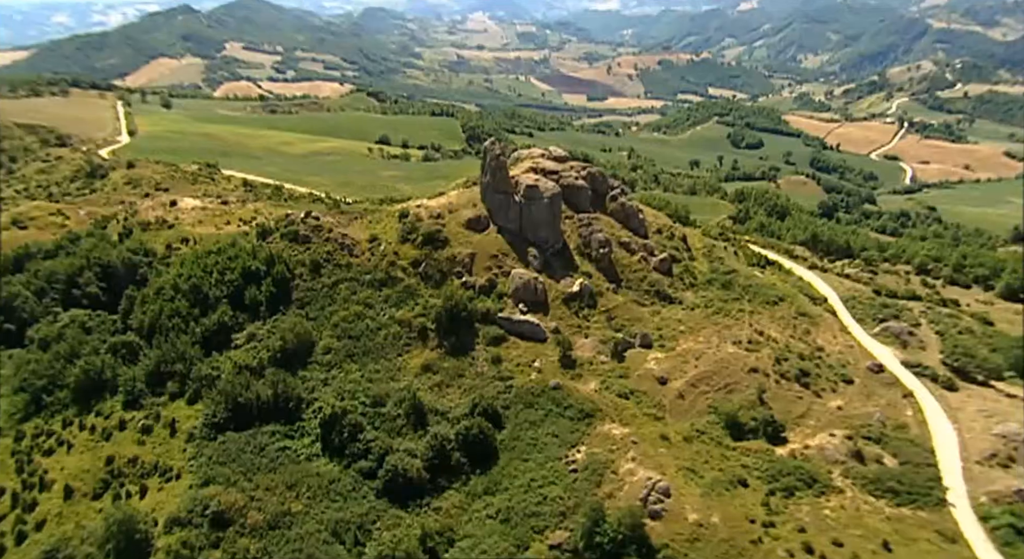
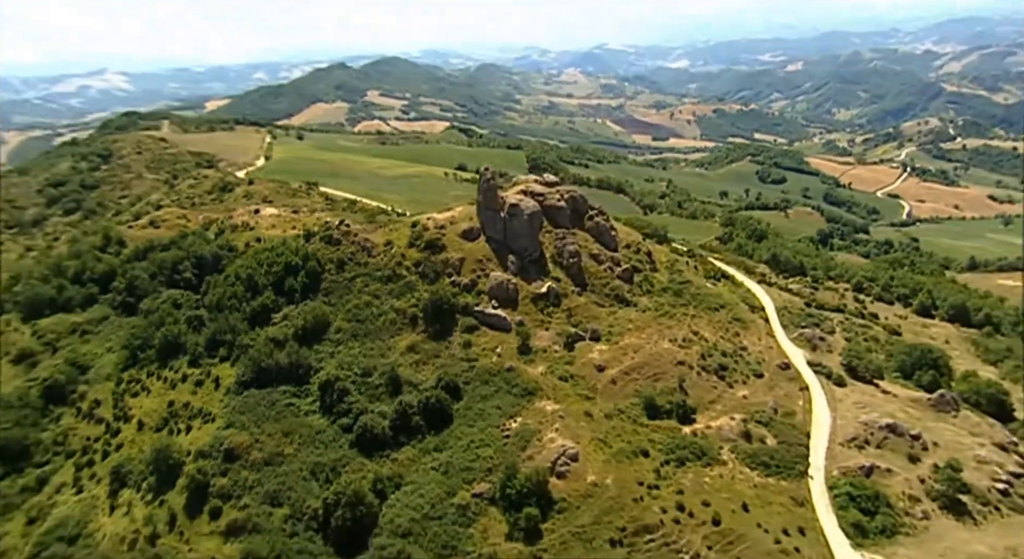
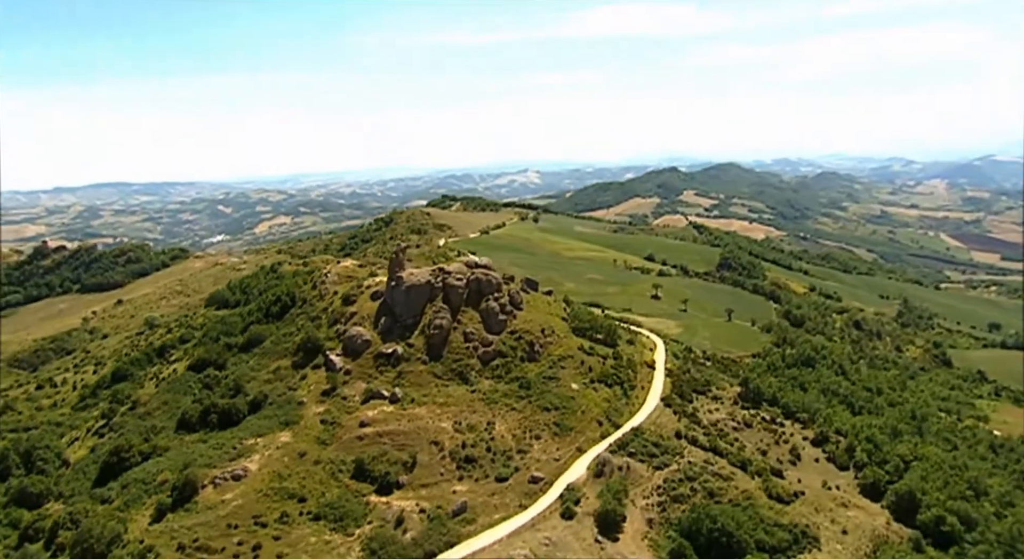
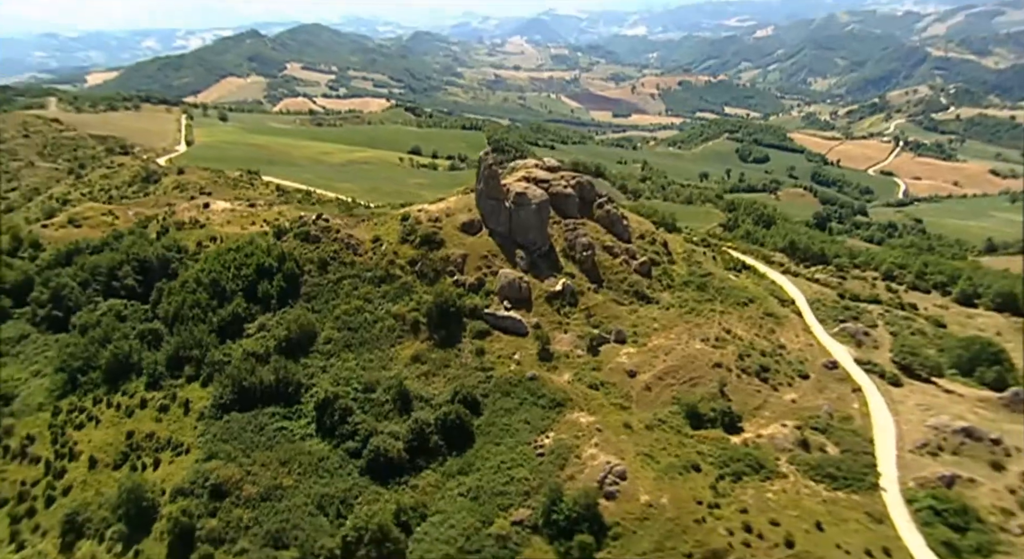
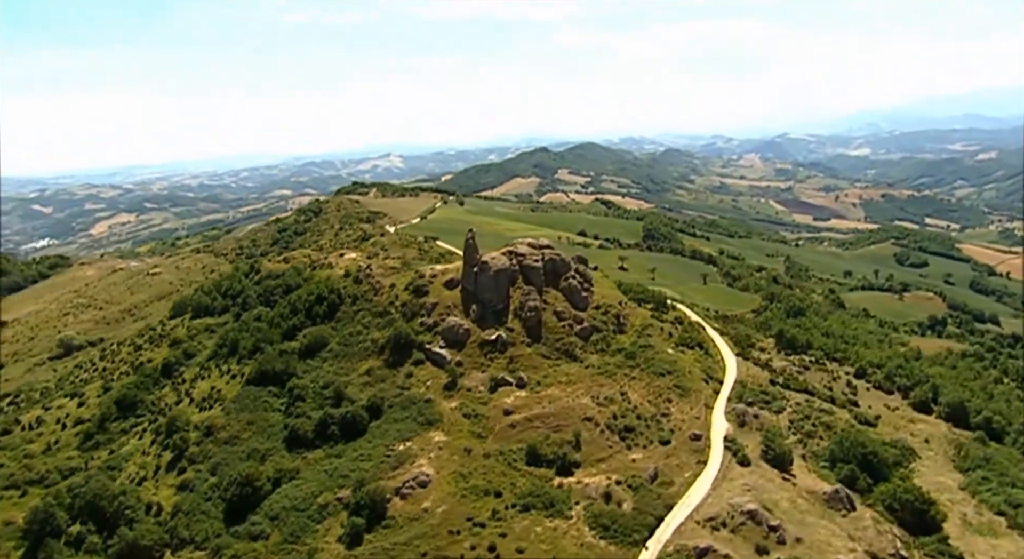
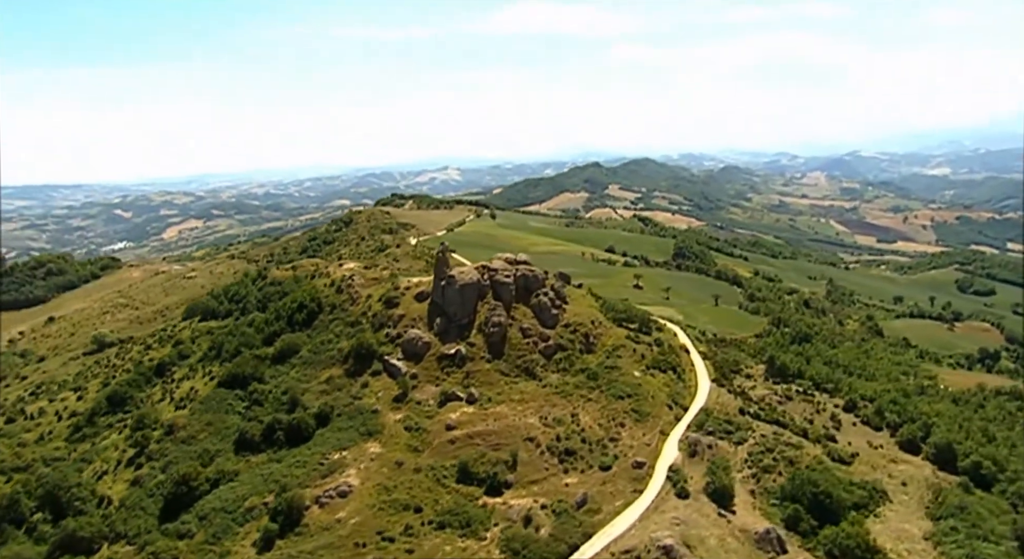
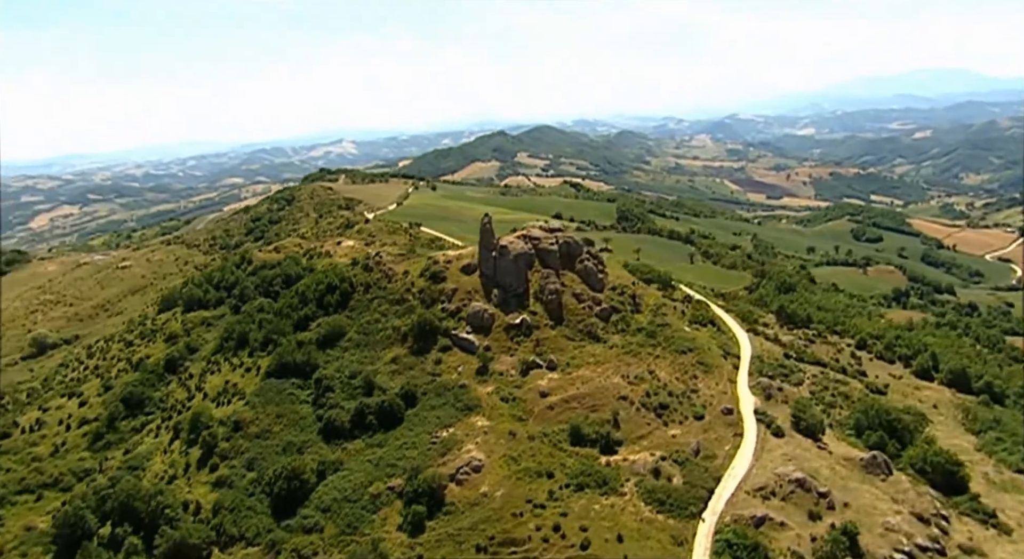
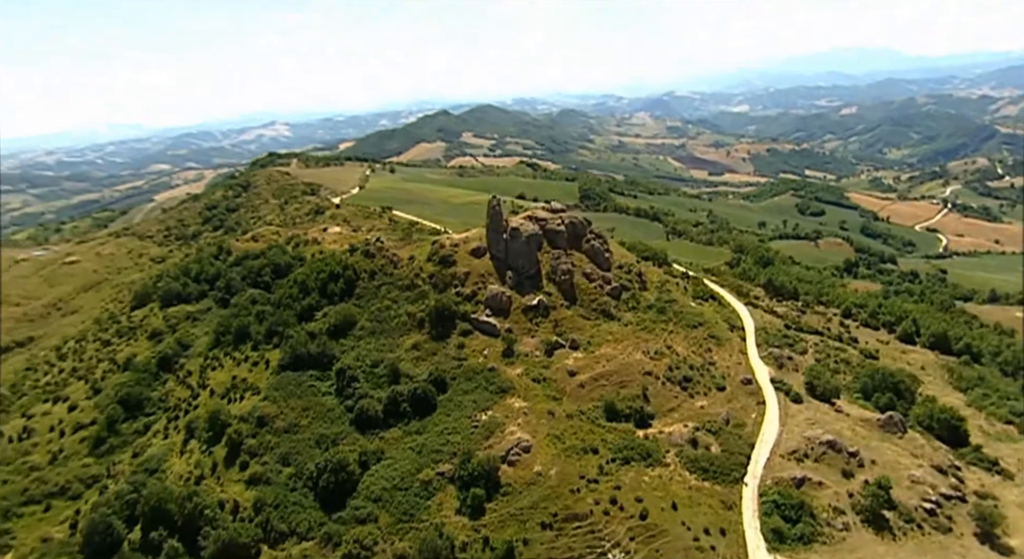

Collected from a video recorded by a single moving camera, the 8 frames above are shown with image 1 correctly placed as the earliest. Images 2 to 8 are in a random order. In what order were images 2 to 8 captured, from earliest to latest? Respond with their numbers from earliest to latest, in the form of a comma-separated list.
4, 2, 8, 7, 5, 6, 3
